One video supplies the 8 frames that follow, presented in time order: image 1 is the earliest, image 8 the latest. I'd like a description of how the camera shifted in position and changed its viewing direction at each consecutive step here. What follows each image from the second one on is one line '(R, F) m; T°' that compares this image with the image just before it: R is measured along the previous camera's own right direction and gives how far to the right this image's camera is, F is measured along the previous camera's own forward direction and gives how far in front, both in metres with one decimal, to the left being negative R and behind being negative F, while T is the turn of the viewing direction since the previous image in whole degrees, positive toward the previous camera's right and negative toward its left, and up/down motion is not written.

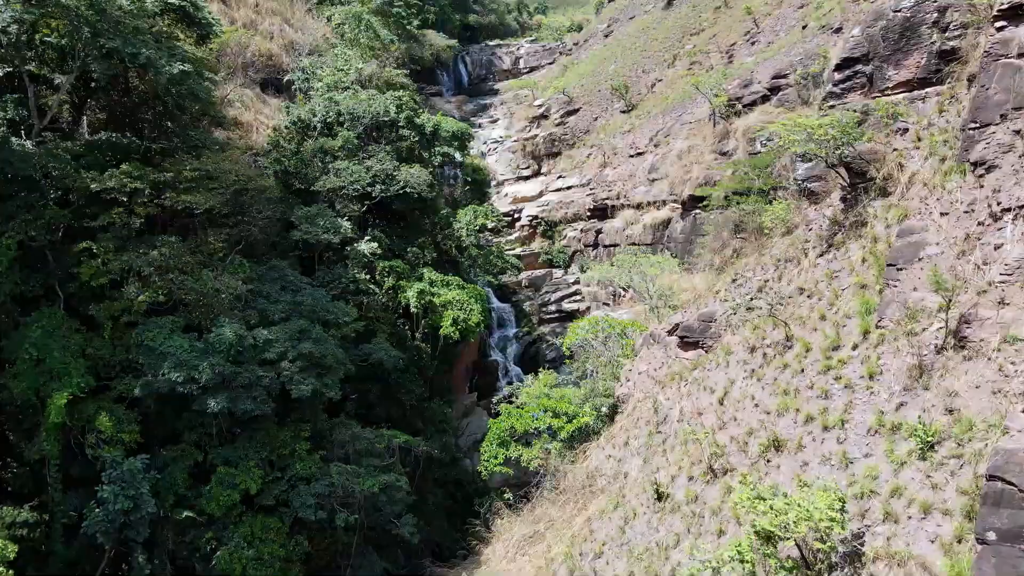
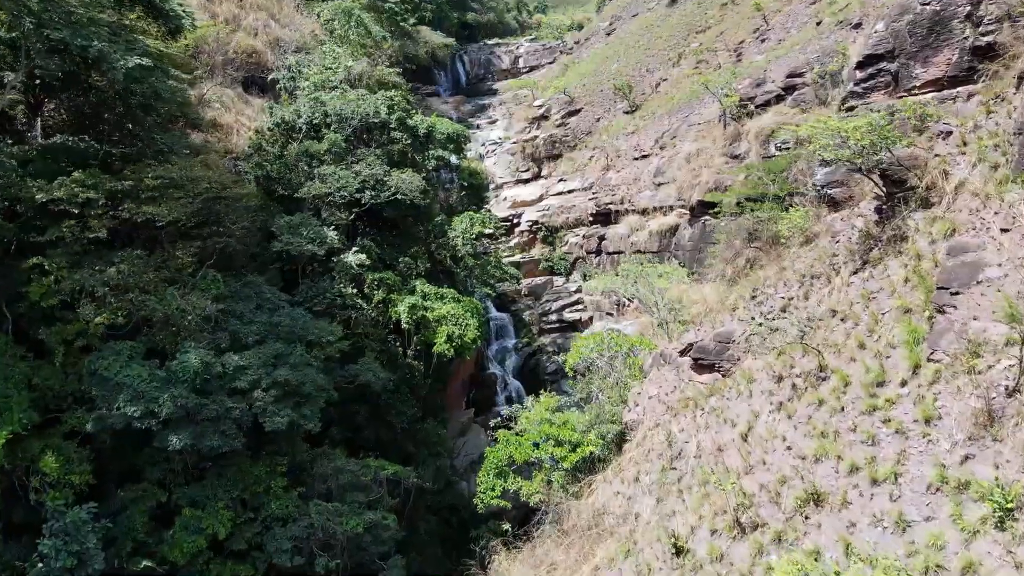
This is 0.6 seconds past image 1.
(0.0, +0.9) m; 0°
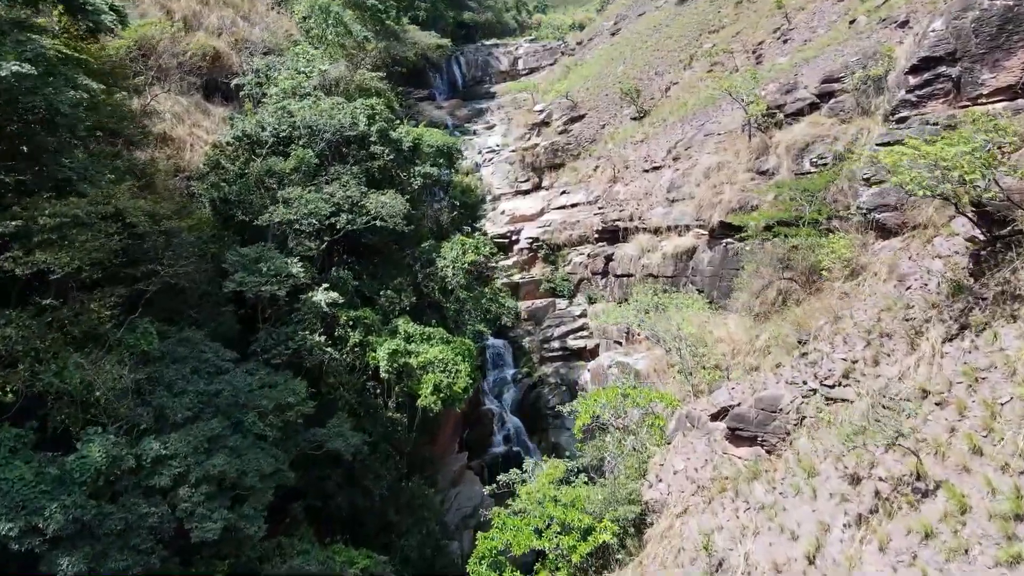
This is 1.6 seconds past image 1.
(0.0, +1.7) m; 0°
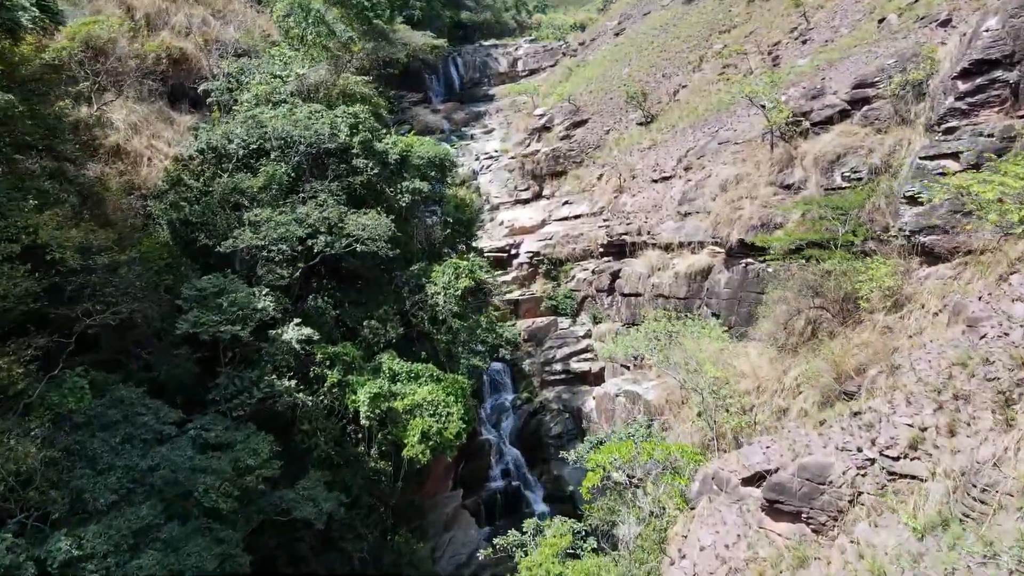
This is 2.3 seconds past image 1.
(0.0, +1.2) m; 0°
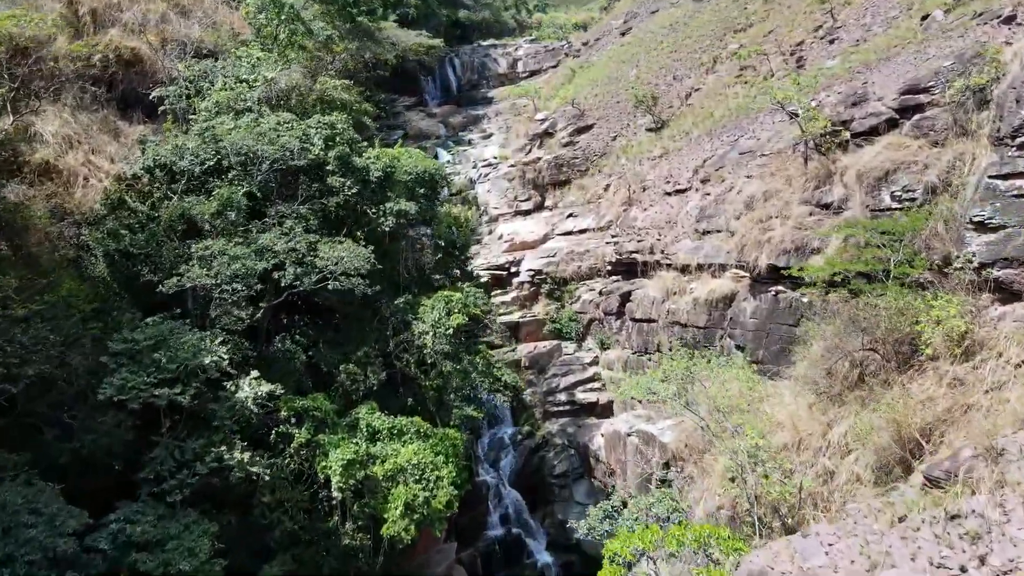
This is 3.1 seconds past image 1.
(0.0, +1.4) m; 0°
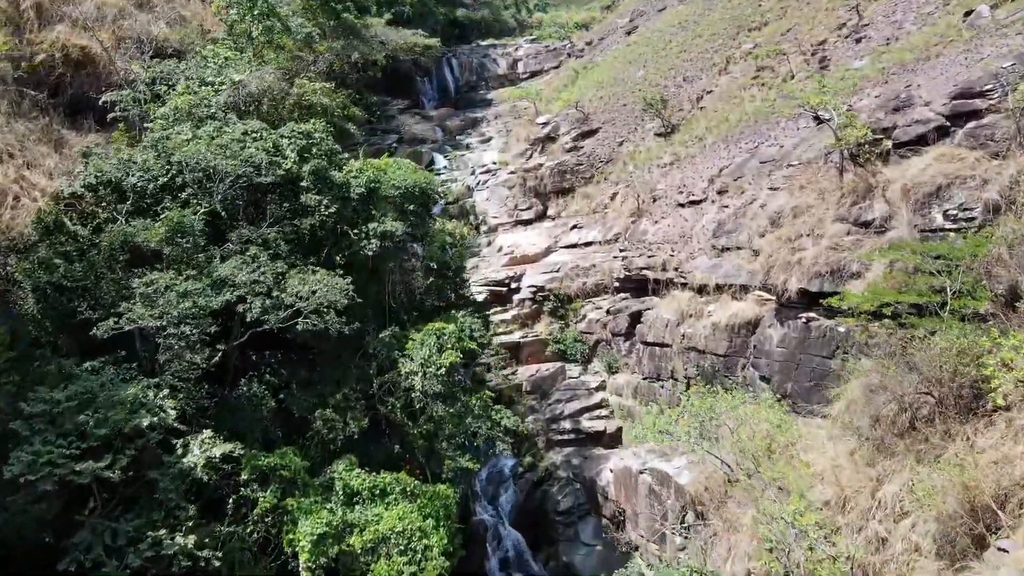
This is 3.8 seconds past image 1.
(0.0, +1.2) m; 0°
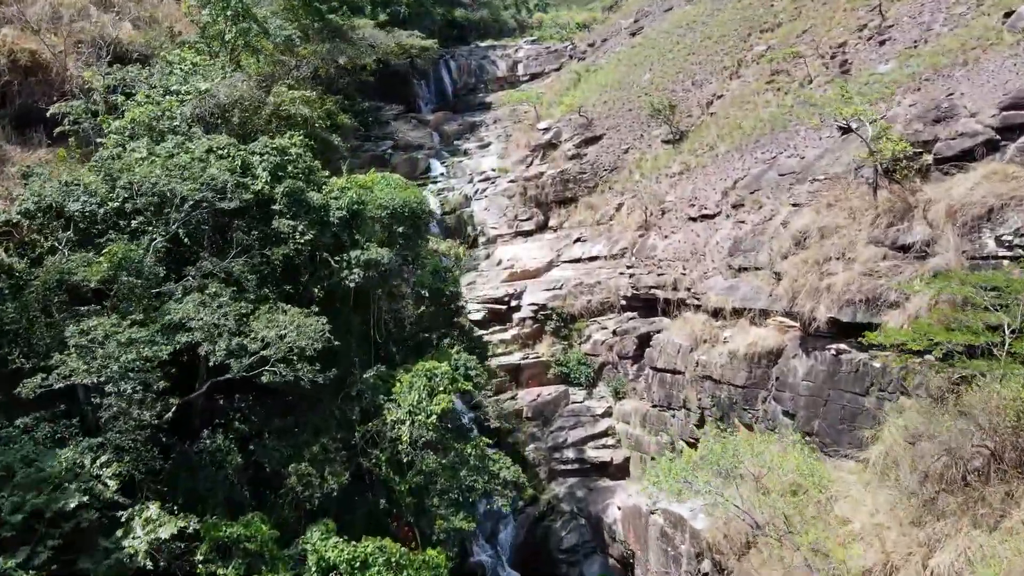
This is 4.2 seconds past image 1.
(0.0, +0.9) m; 0°
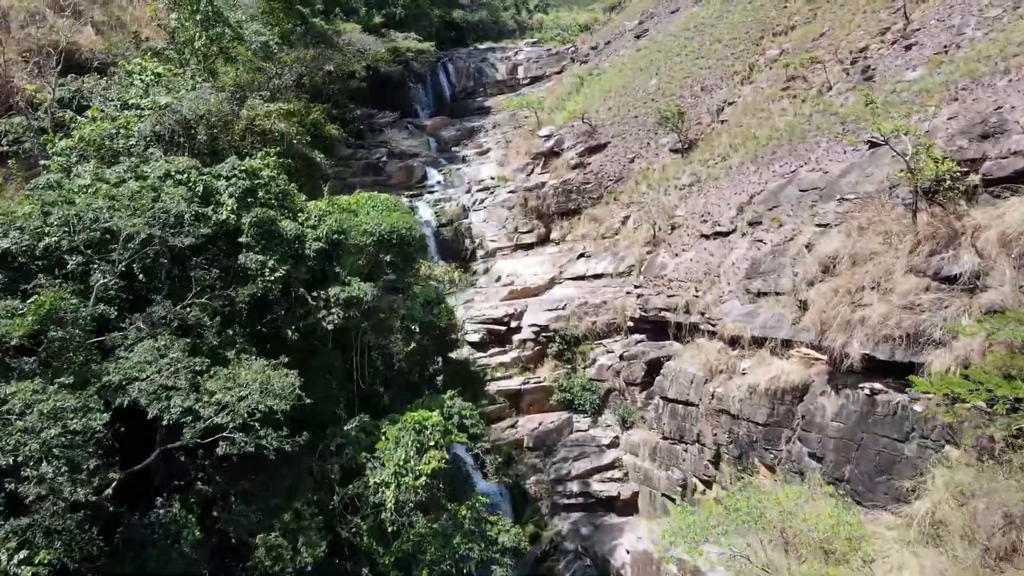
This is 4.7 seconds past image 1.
(0.0, +0.9) m; 0°
